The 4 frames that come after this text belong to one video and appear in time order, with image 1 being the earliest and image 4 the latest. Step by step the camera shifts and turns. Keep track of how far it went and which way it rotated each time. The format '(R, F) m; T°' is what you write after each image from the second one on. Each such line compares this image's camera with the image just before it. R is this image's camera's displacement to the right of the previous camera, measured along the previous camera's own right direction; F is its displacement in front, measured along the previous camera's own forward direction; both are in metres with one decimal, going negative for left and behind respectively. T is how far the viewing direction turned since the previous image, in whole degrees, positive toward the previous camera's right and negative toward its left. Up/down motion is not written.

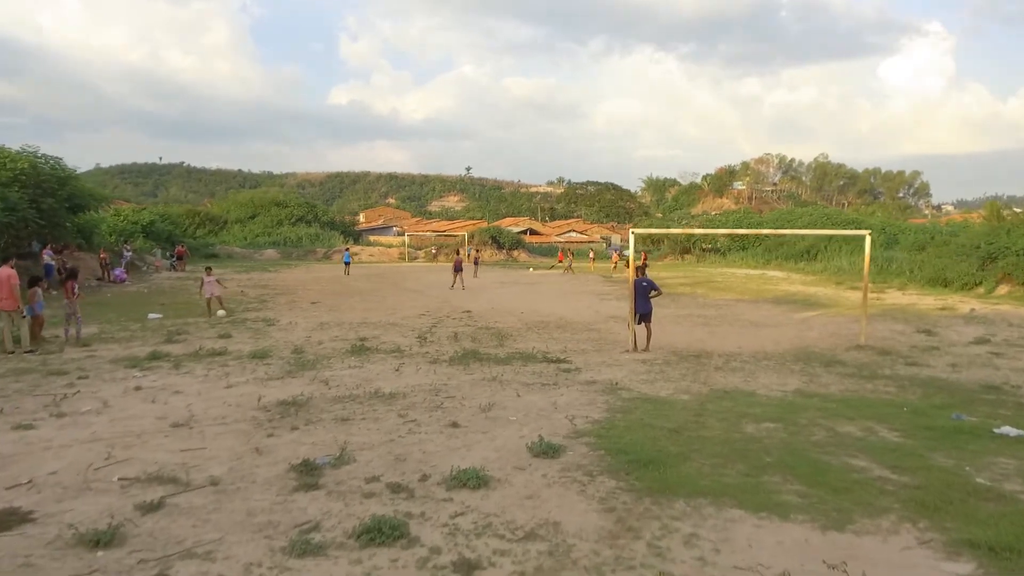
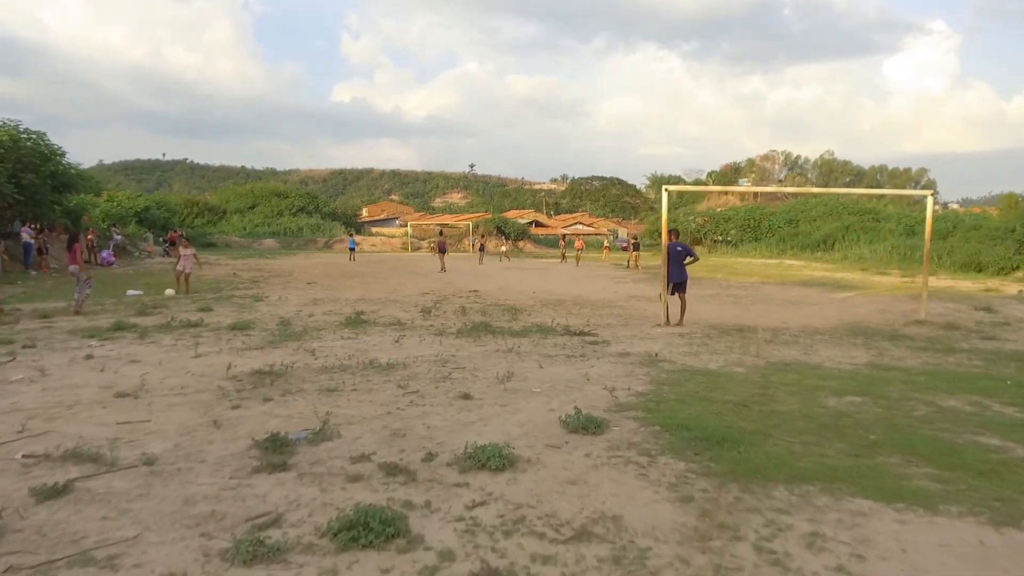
(-0.2, +1.6) m; 0°
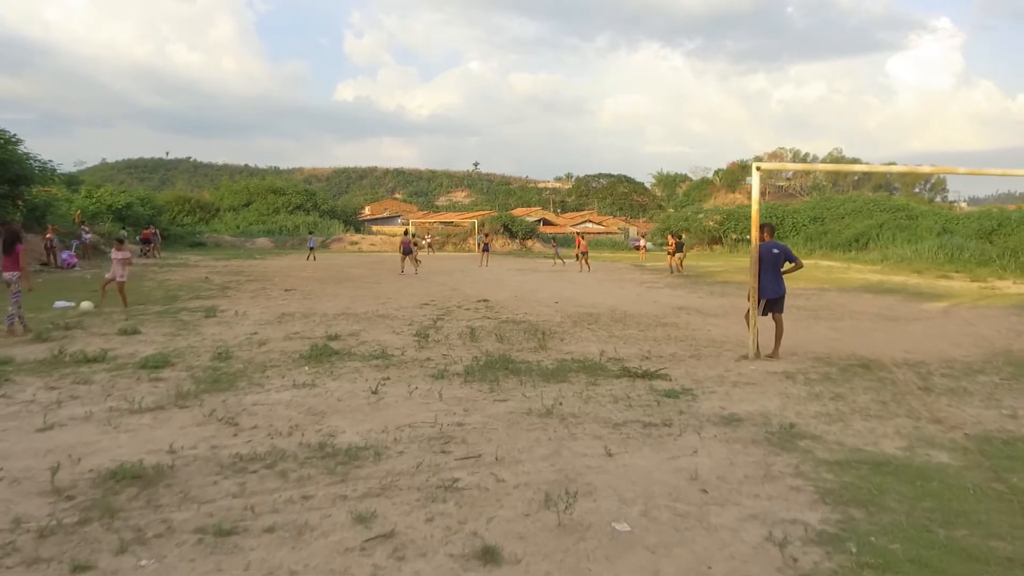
(-0.3, +3.3) m; 0°
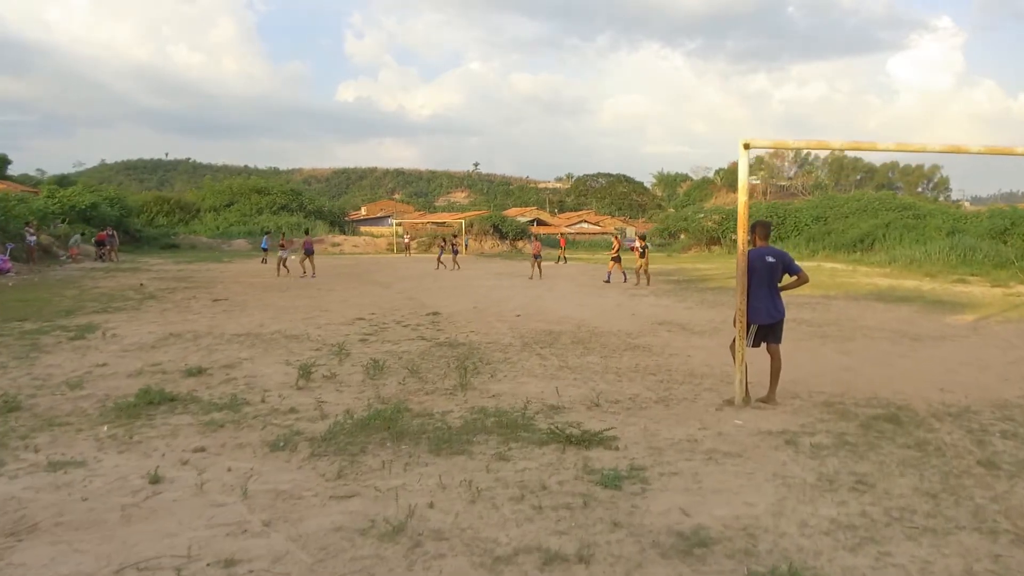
(+0.8, +2.2) m; 0°
